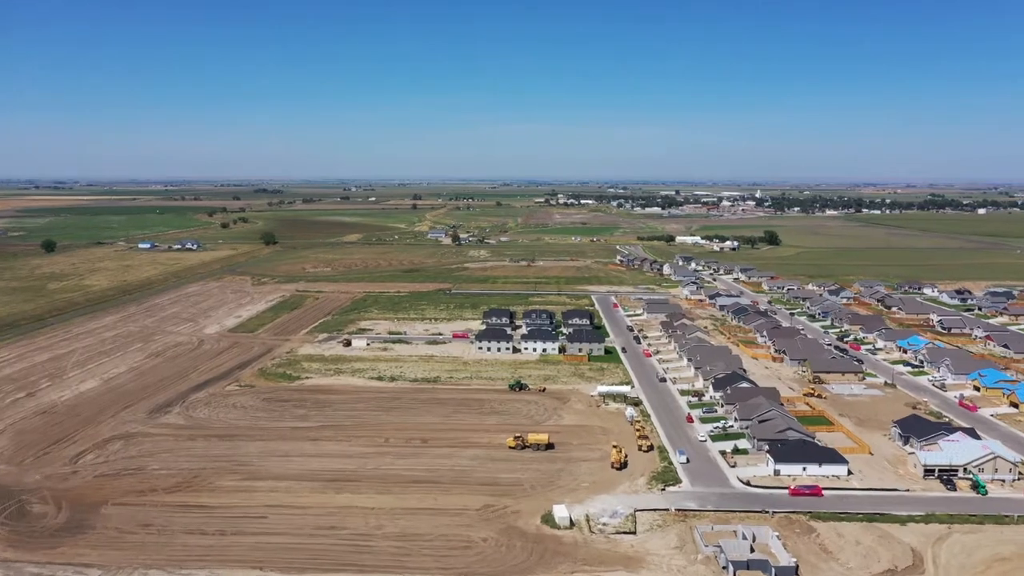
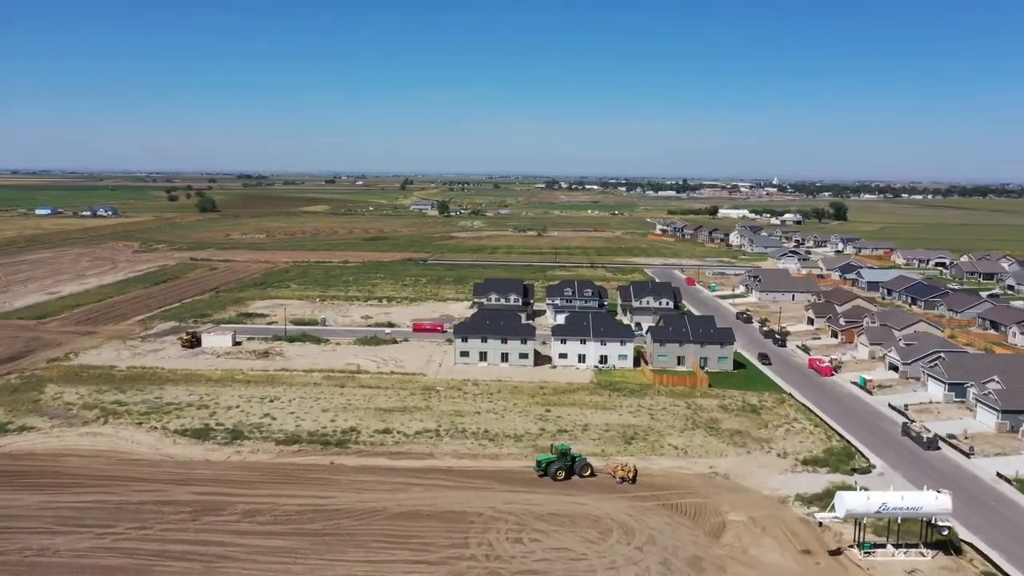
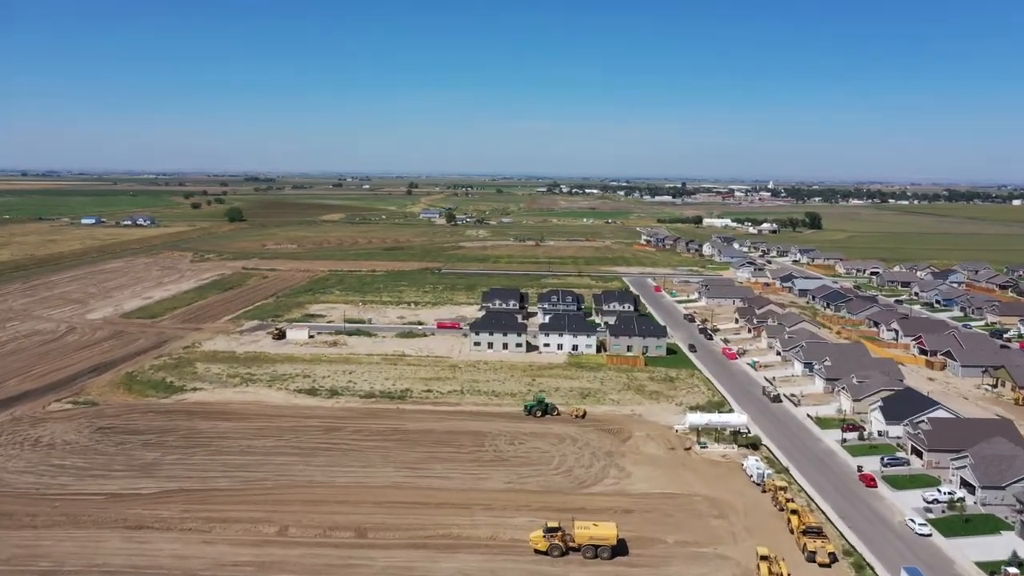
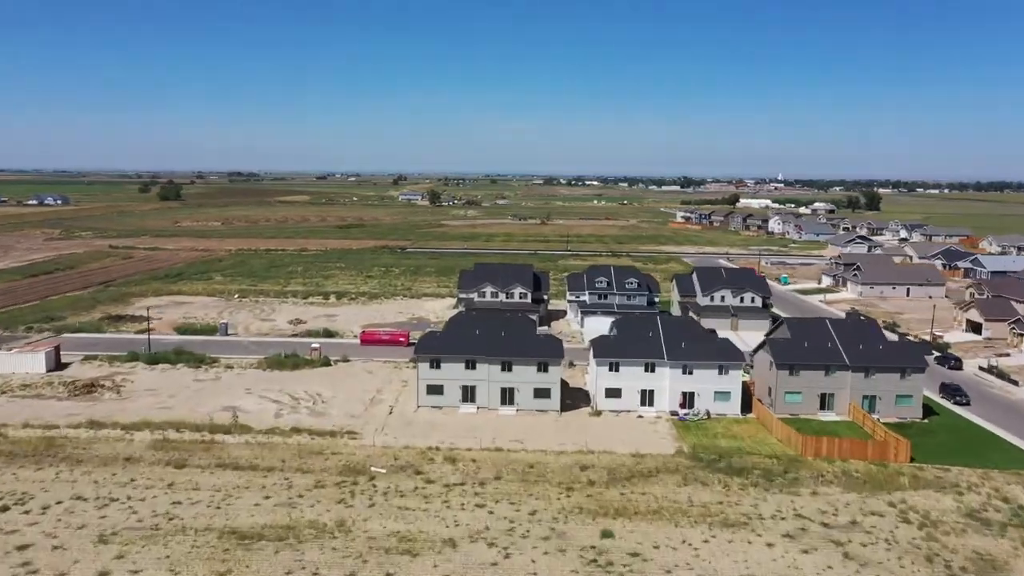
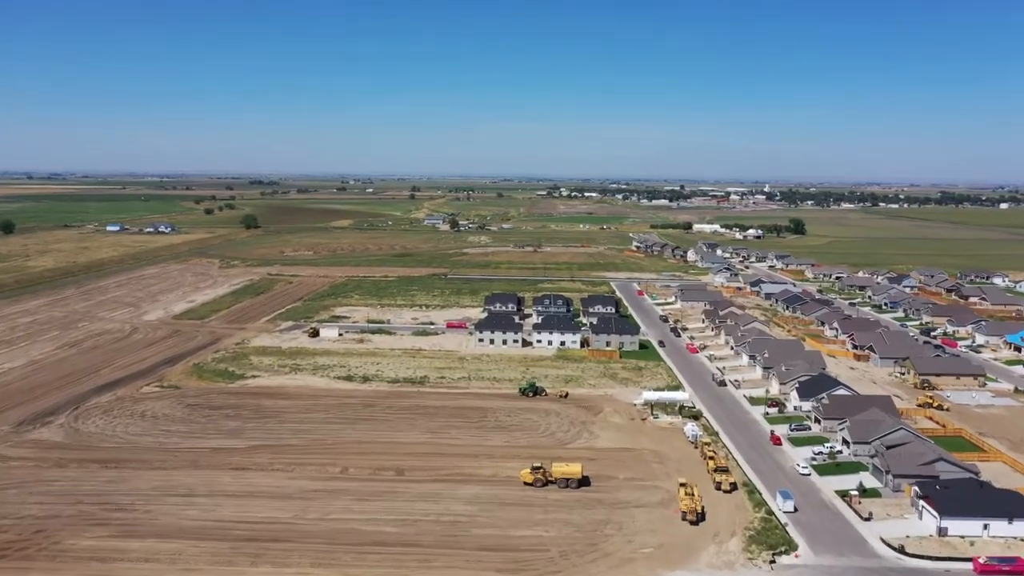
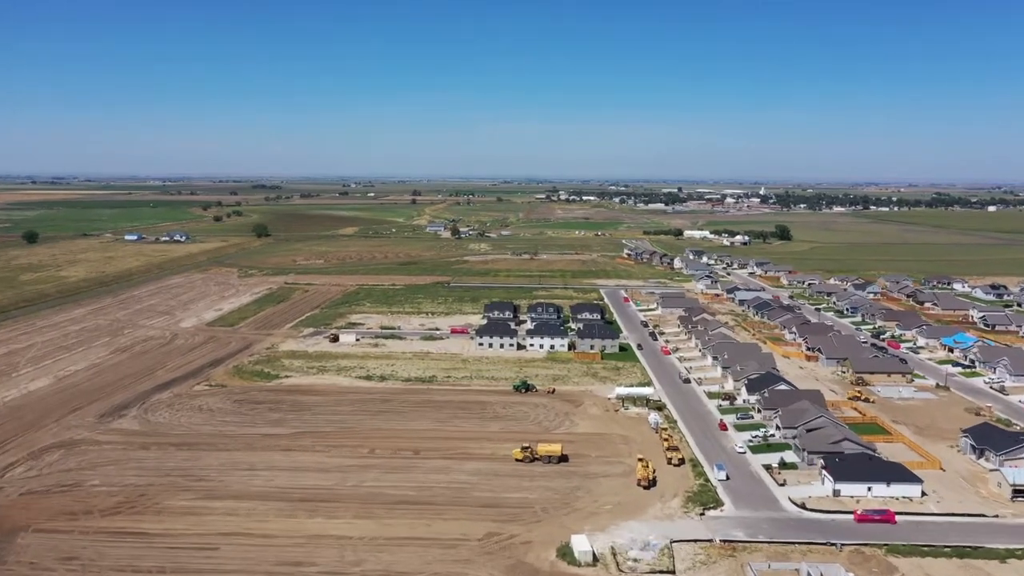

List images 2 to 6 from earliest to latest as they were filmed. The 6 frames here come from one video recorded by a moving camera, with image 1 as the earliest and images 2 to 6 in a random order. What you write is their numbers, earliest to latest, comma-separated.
6, 5, 3, 2, 4
